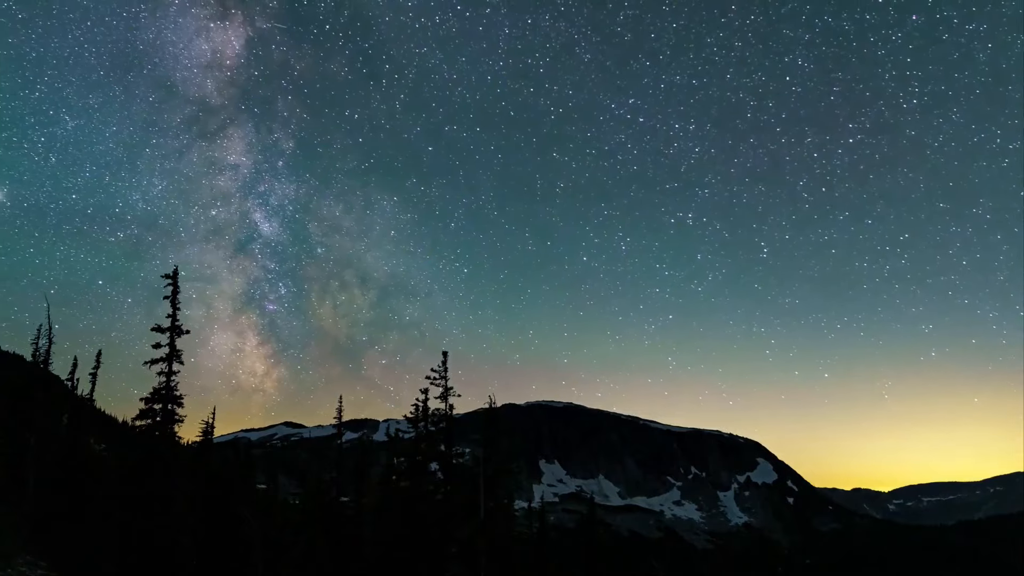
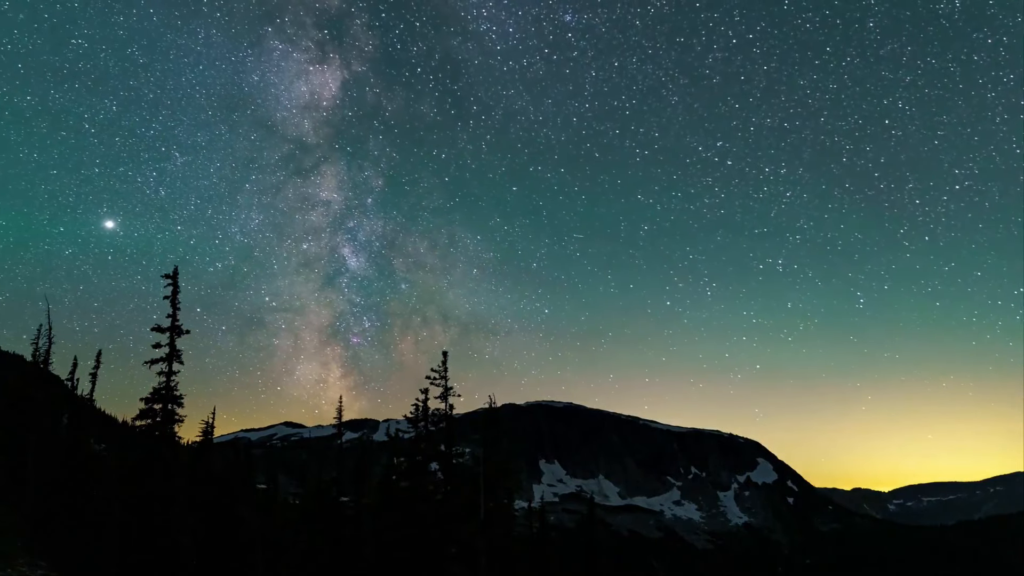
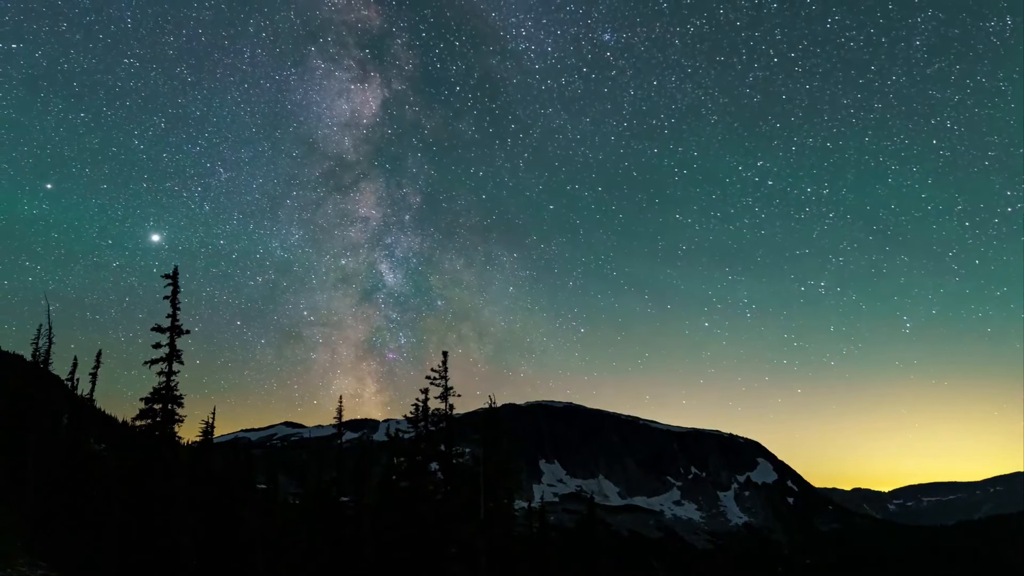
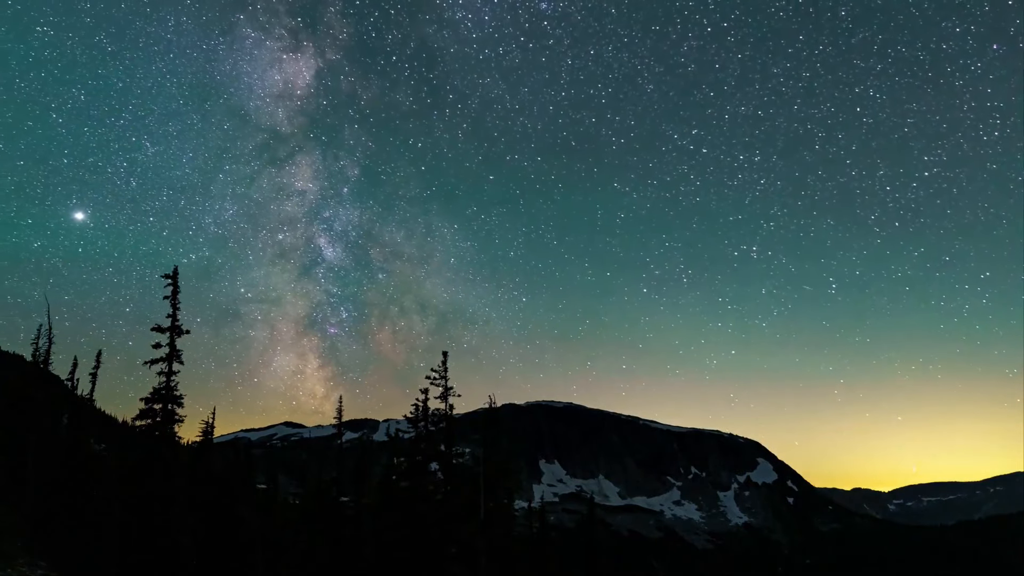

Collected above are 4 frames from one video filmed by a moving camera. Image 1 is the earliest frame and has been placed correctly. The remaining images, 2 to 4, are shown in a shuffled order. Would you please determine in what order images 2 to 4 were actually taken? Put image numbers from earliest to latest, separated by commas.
4, 2, 3
